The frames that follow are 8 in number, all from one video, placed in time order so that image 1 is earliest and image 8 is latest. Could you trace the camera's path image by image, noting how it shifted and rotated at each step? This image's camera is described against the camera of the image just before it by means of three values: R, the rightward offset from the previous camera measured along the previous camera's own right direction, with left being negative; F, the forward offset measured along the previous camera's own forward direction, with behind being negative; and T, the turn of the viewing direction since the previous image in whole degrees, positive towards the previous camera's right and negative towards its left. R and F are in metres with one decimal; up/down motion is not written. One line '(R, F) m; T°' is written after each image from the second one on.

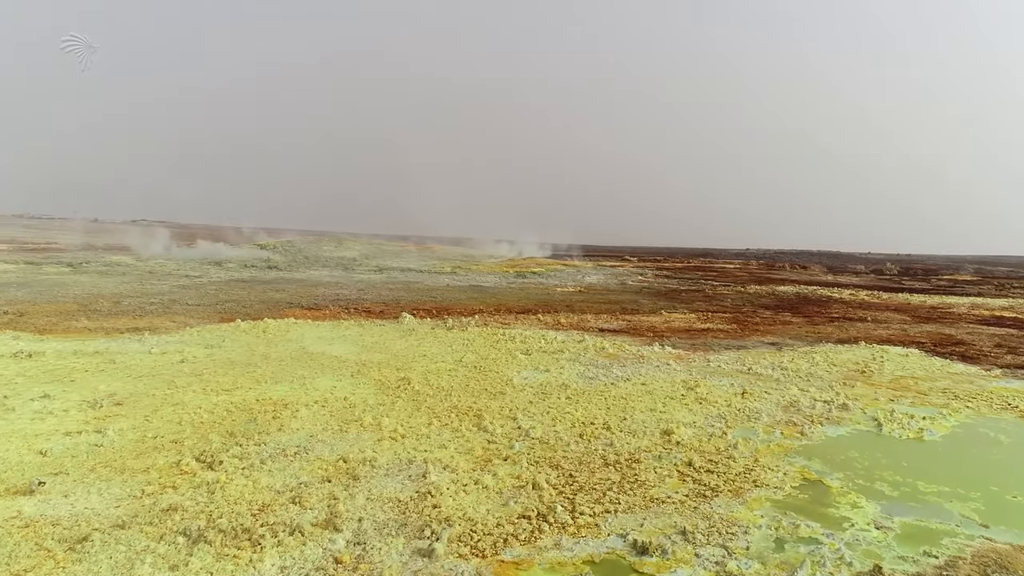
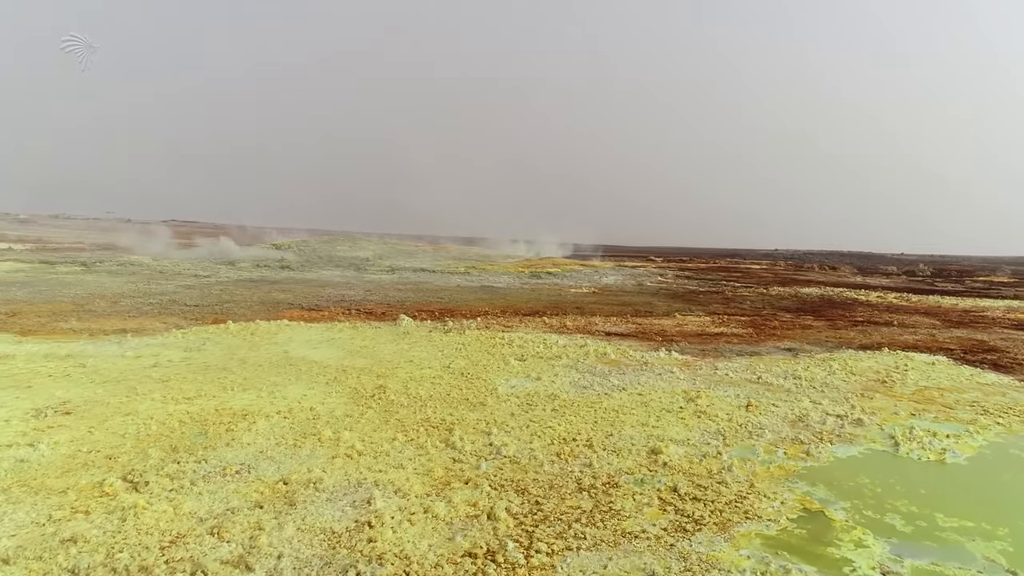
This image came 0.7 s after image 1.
(+0.5, +0.6) m; -2°
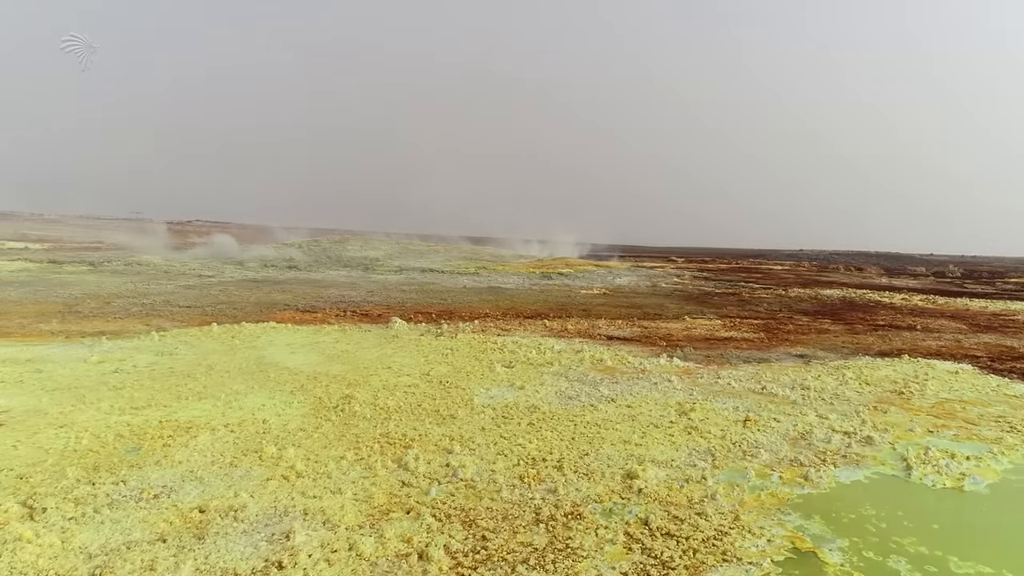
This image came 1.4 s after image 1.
(+0.5, +0.6) m; -2°
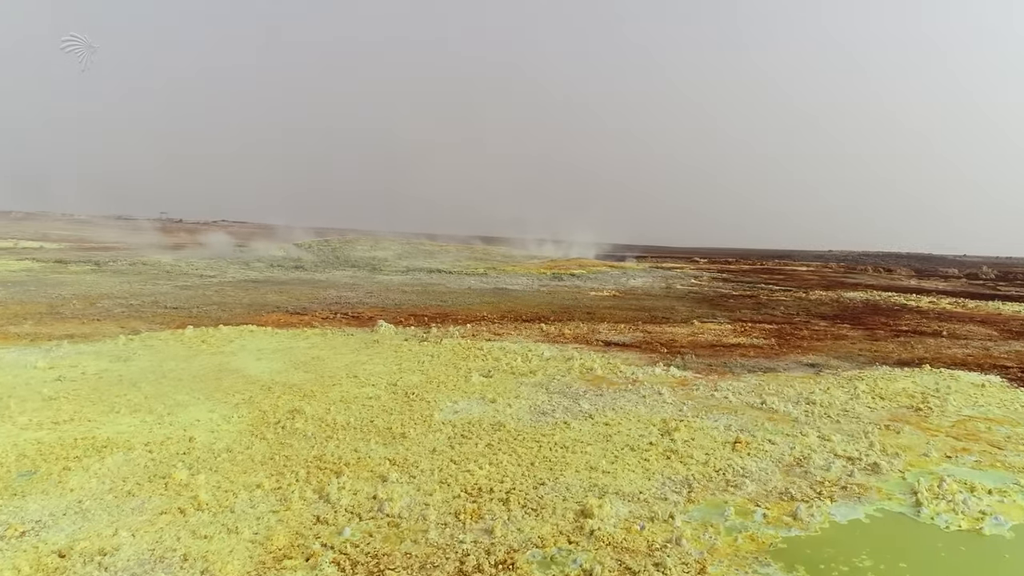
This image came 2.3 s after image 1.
(+0.6, +0.8) m; -2°
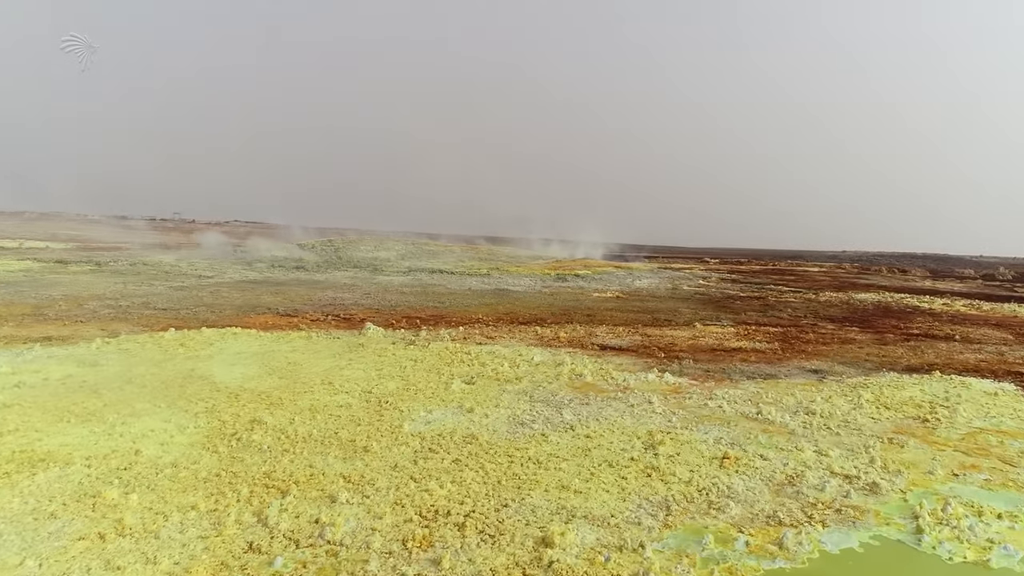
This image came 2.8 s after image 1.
(+0.3, +0.4) m; -1°
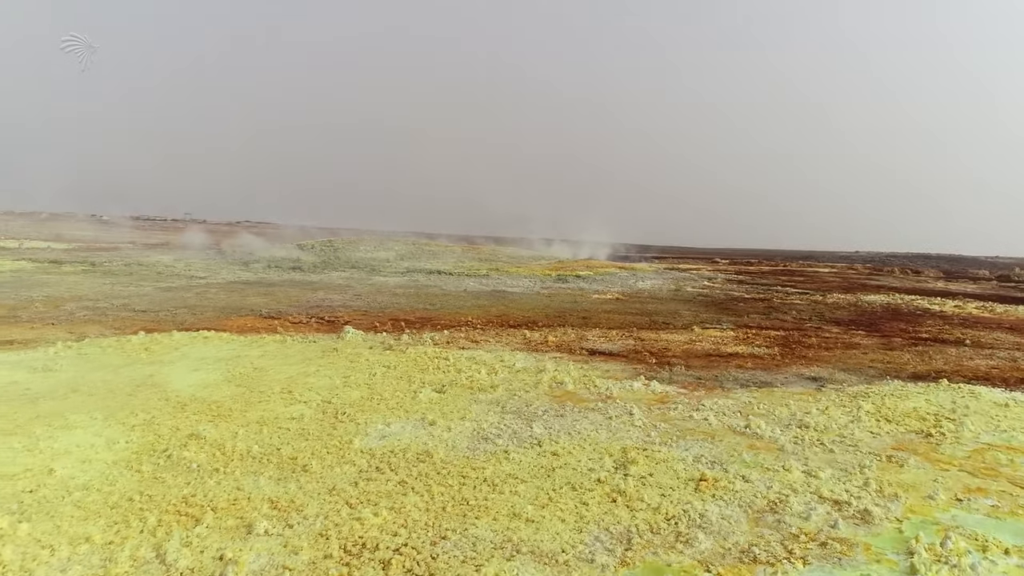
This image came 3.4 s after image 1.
(+0.4, +0.5) m; -1°
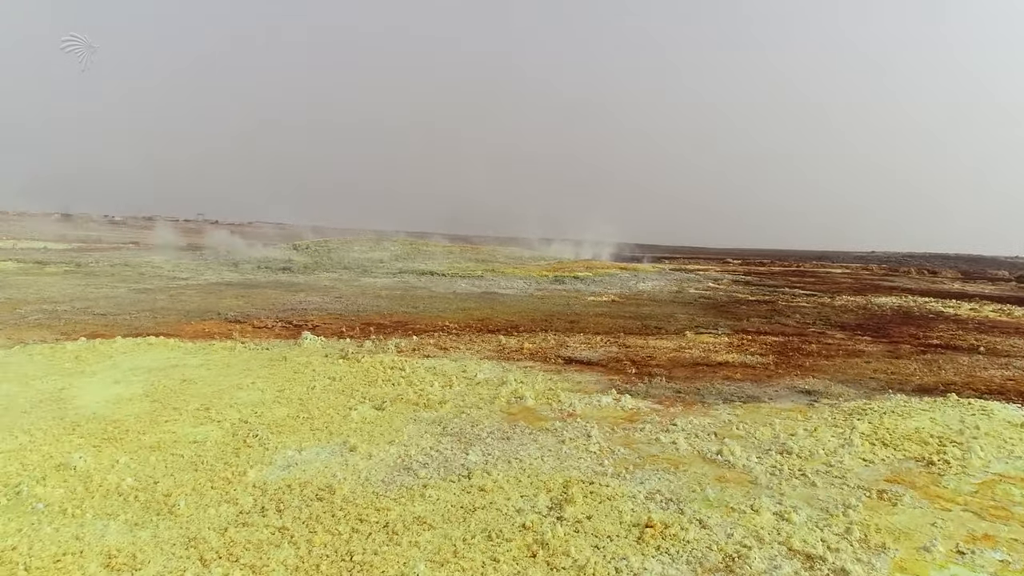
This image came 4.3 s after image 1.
(+0.7, +0.9) m; -1°
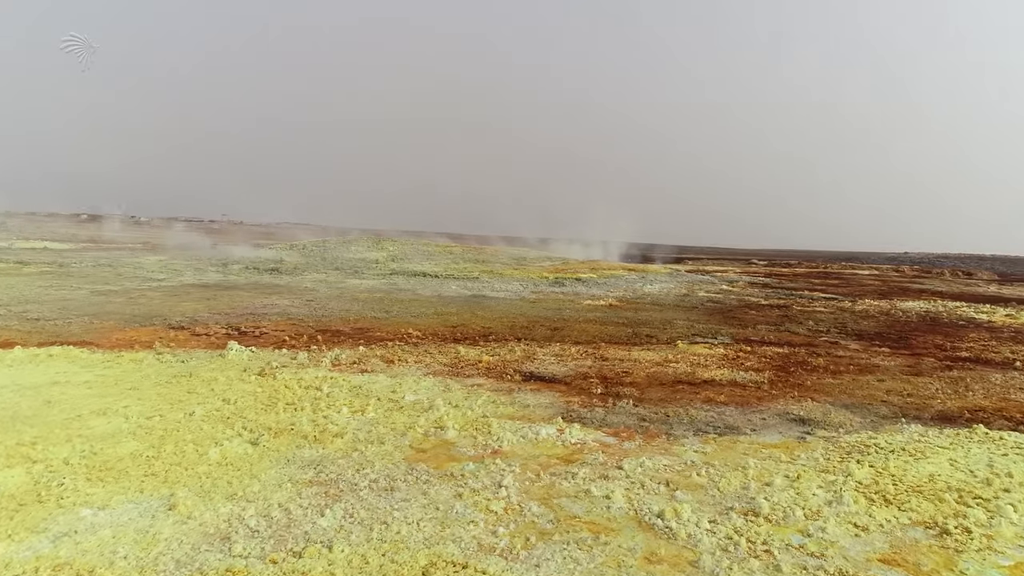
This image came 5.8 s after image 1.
(+1.0, +1.4) m; -2°
